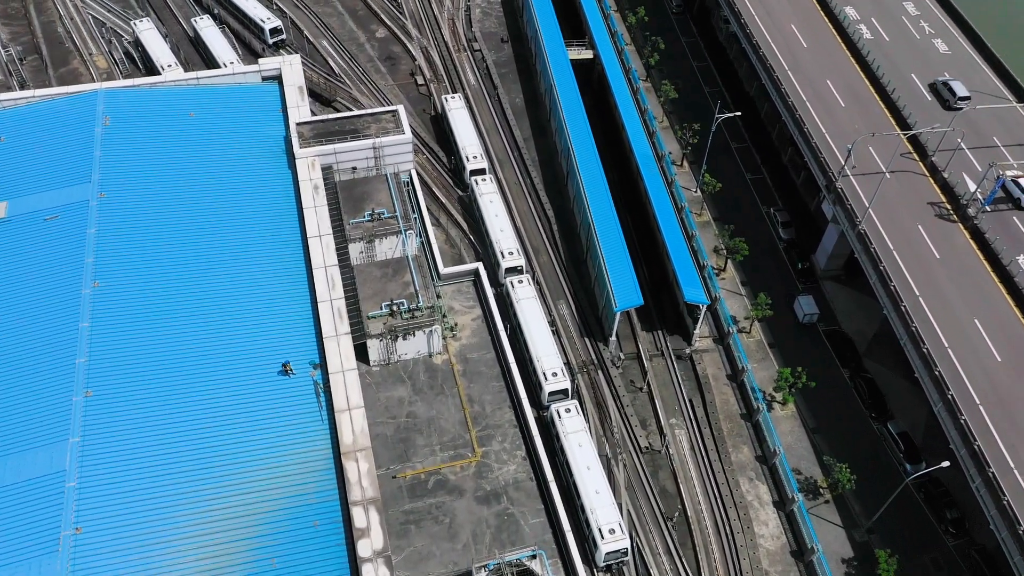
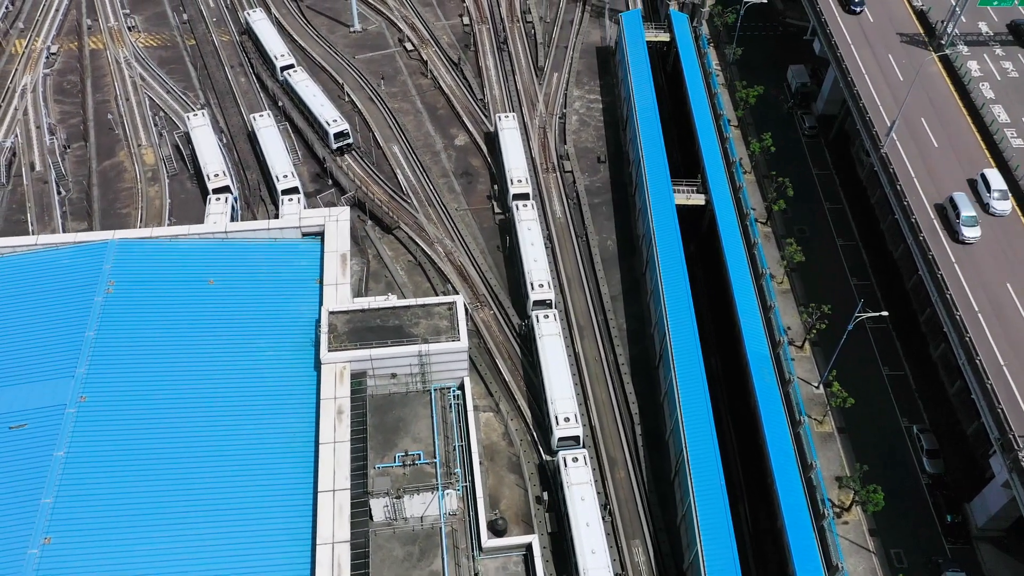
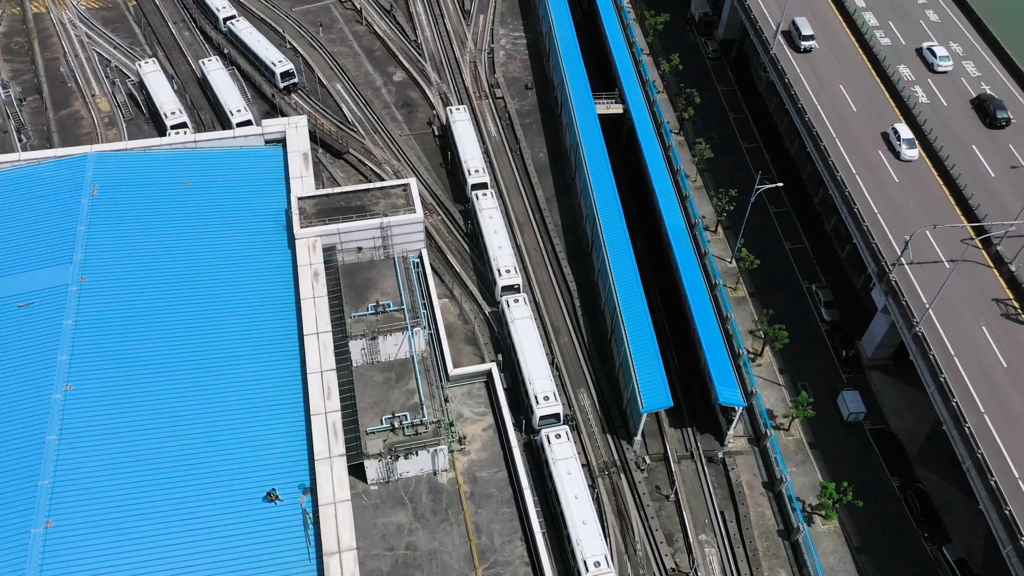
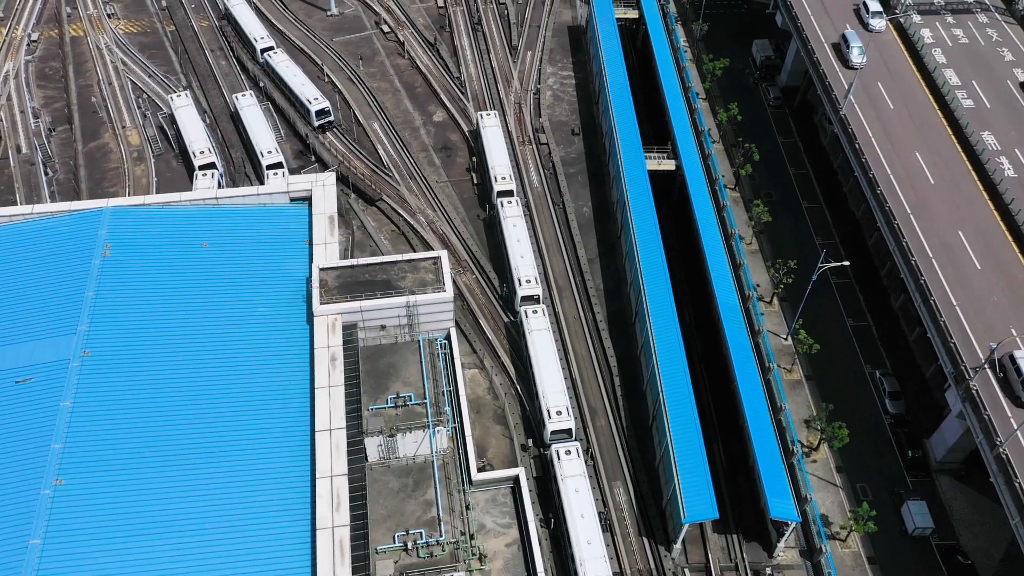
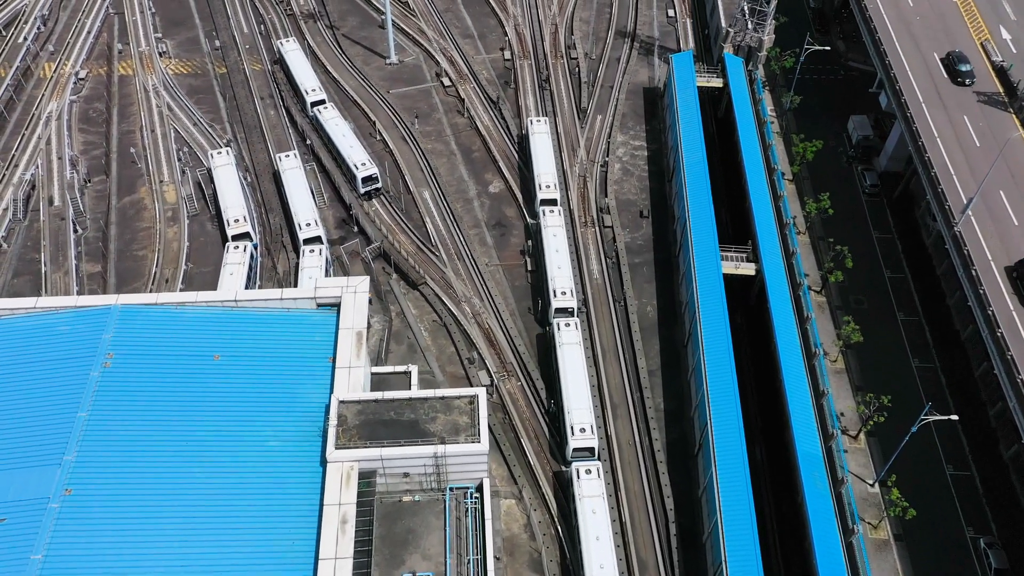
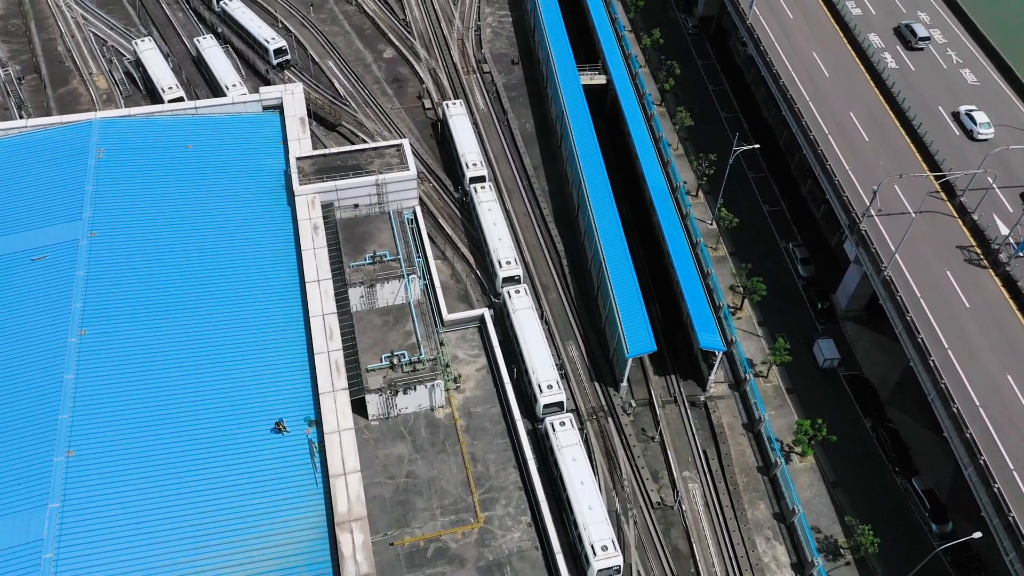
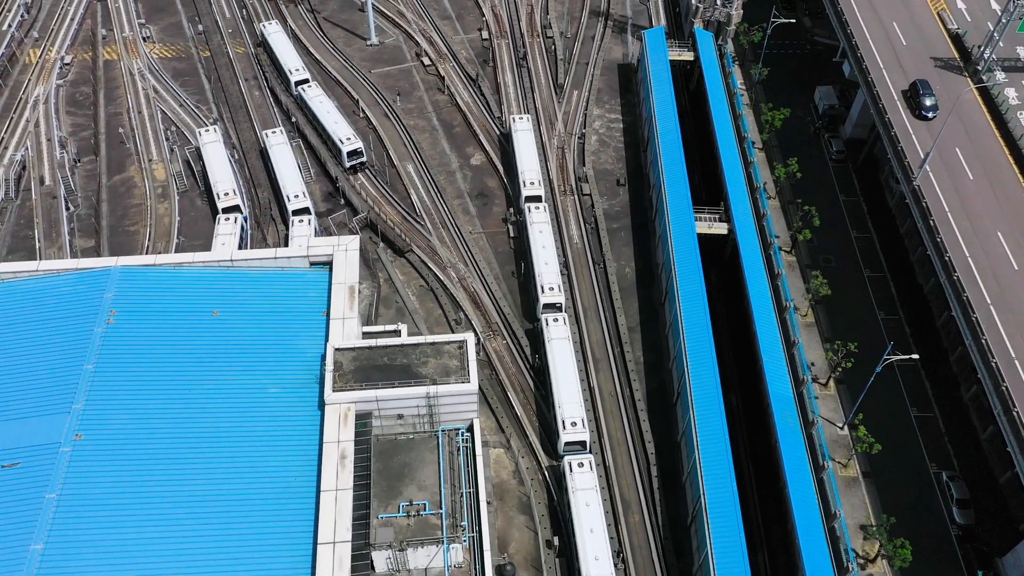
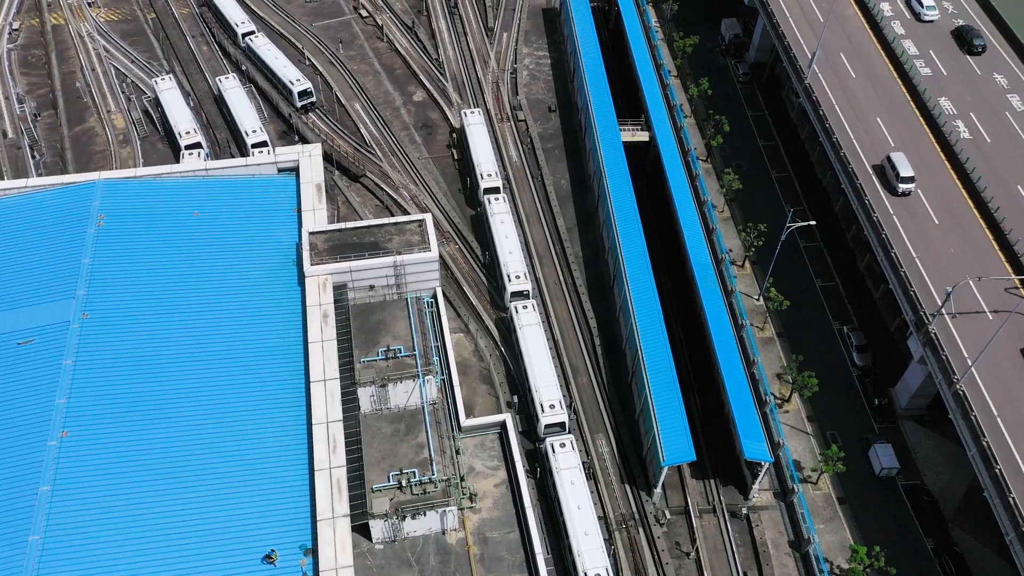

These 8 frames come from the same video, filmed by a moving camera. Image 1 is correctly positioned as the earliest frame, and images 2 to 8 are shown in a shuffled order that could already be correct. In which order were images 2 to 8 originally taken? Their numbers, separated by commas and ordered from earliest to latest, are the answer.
6, 3, 8, 4, 2, 7, 5
